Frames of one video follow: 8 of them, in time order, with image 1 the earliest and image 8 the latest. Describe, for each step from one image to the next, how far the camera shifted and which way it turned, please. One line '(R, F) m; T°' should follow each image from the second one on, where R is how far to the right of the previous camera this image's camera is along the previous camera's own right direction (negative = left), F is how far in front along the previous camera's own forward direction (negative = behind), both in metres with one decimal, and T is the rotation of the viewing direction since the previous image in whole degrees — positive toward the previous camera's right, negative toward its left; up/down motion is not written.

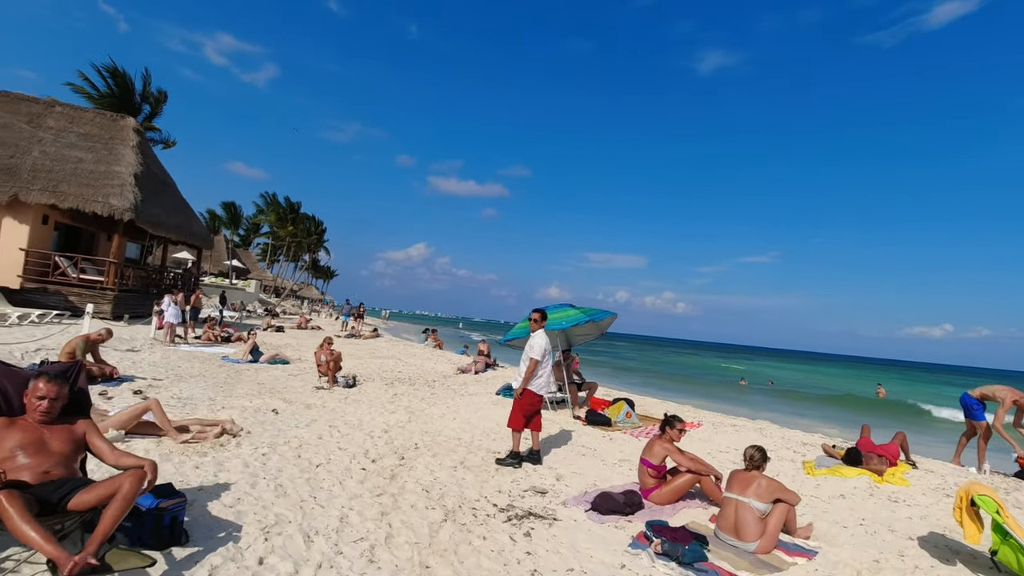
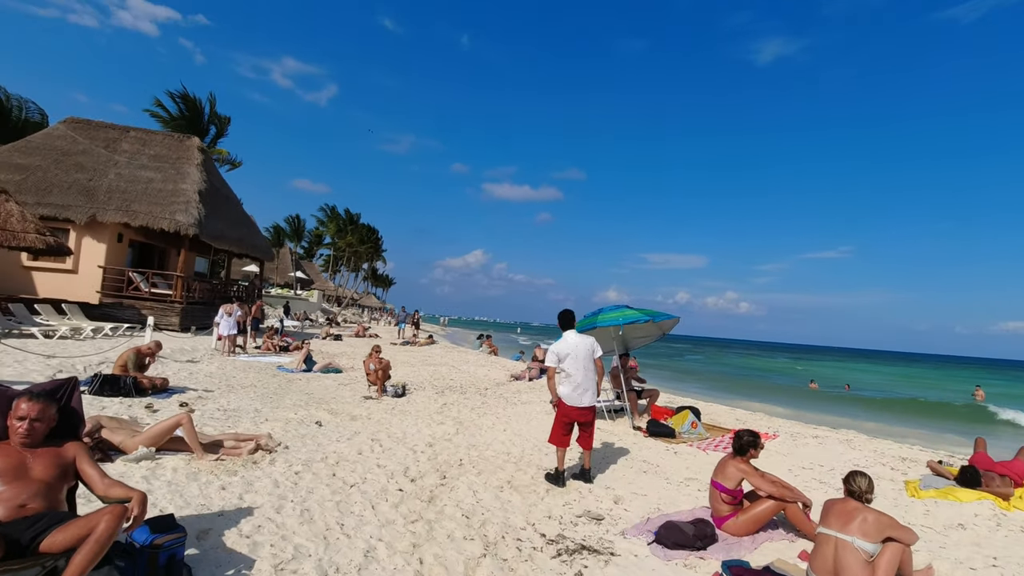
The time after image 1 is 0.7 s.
(+0.1, +0.6) m; -6°
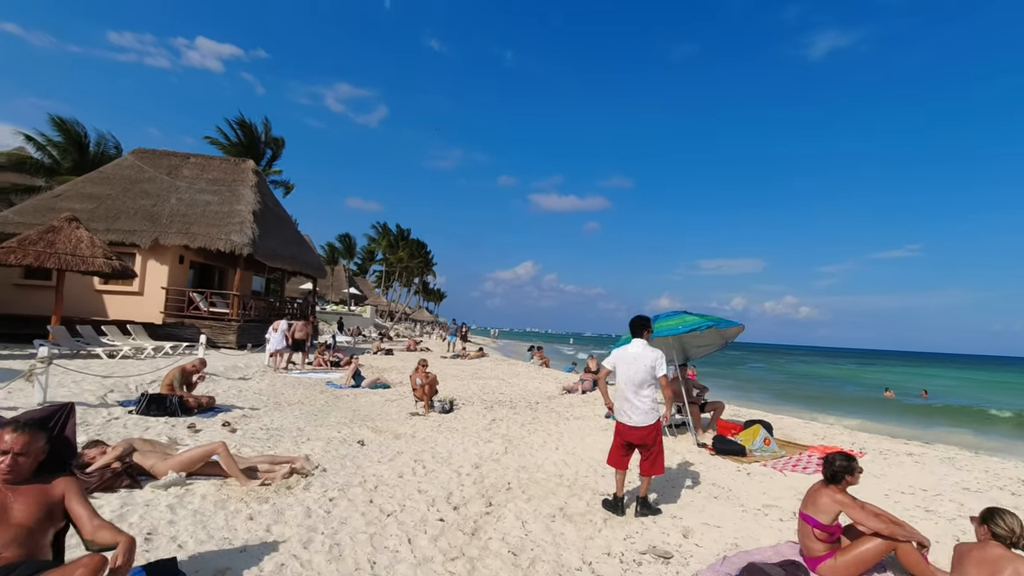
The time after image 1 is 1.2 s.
(0.0, +0.6) m; -5°
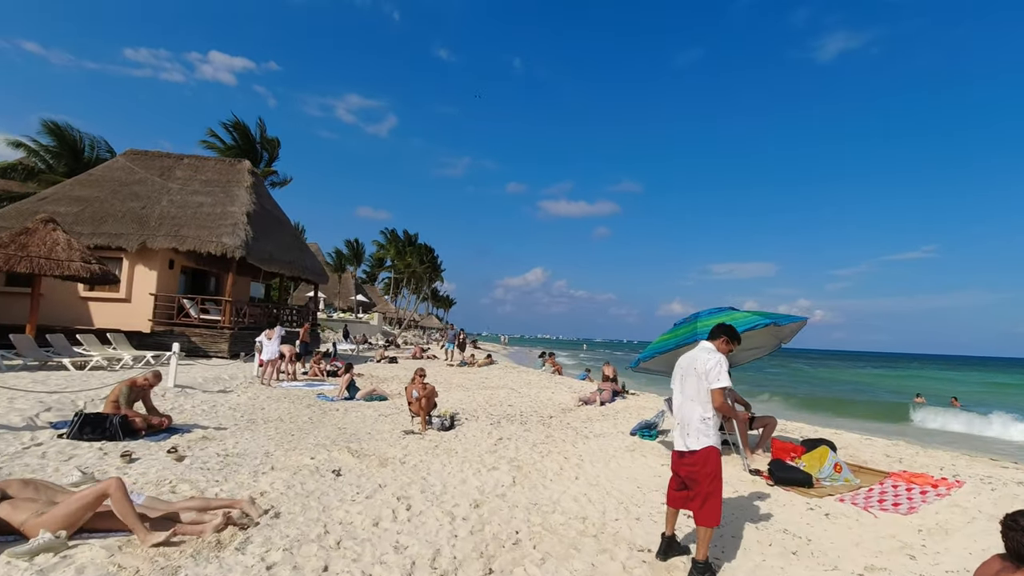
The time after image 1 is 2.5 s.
(0.0, +1.5) m; -1°
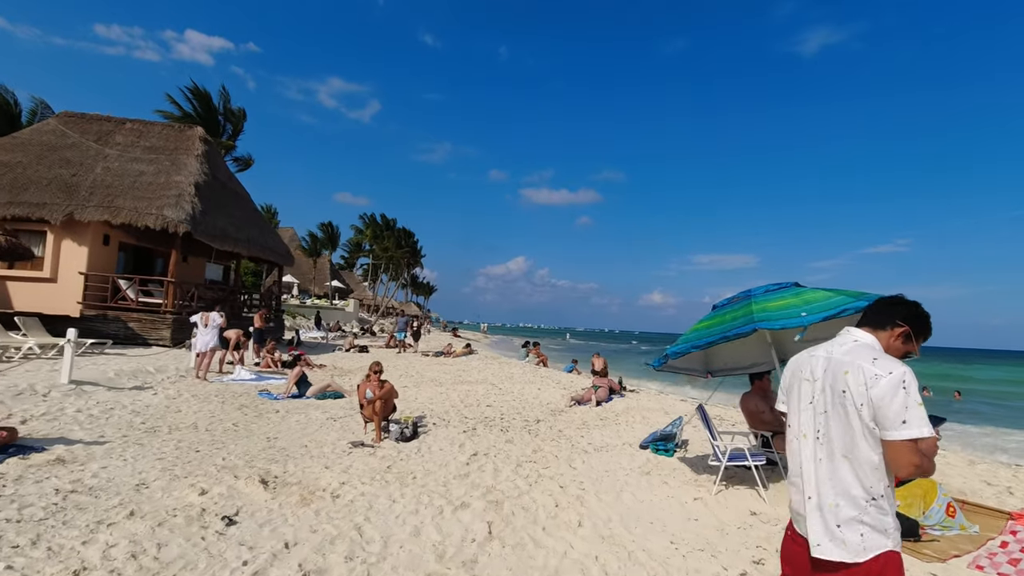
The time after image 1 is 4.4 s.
(0.0, +2.1) m; +2°
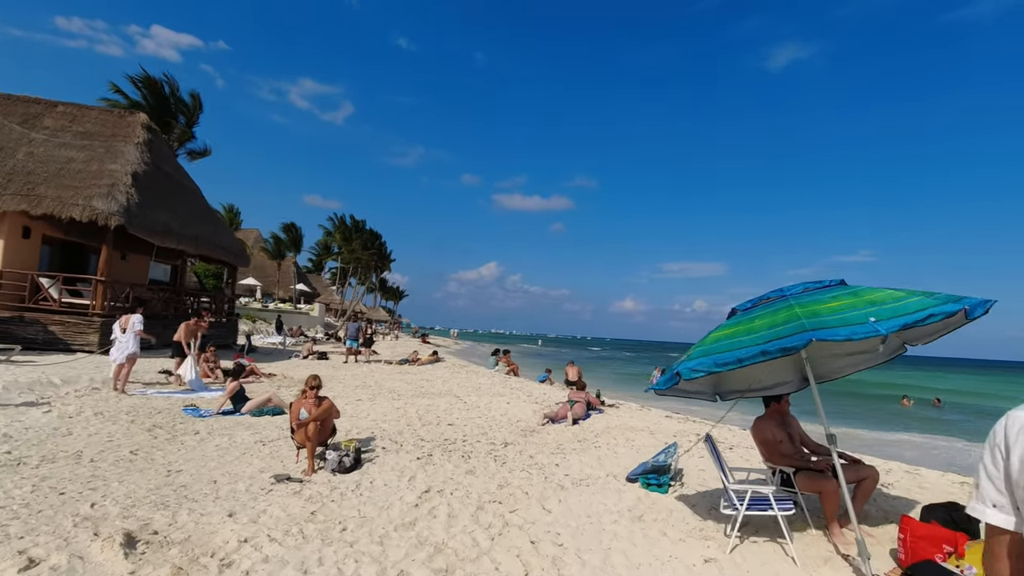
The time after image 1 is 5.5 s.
(+0.1, +1.3) m; +3°
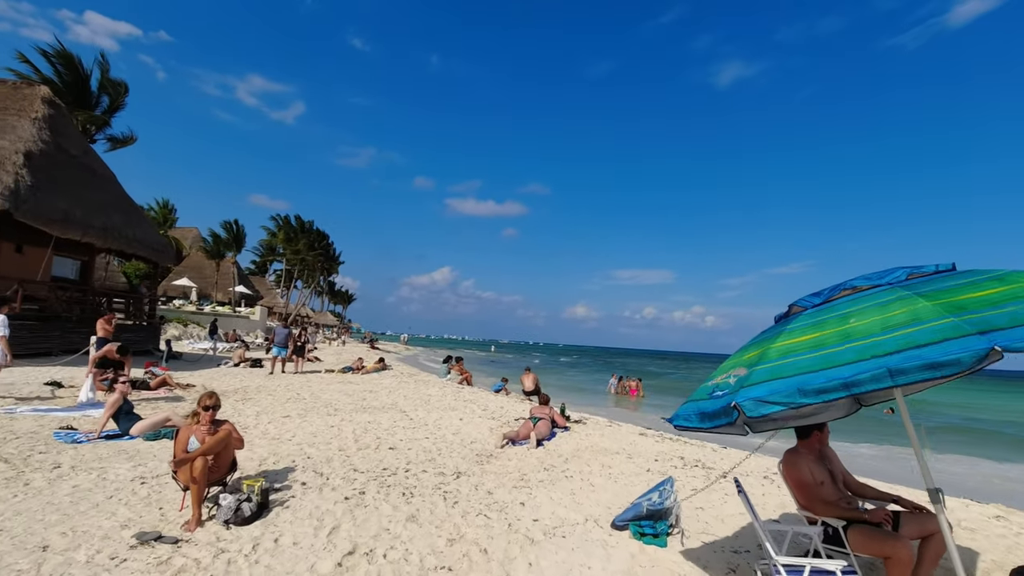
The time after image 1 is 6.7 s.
(0.0, +1.4) m; +5°
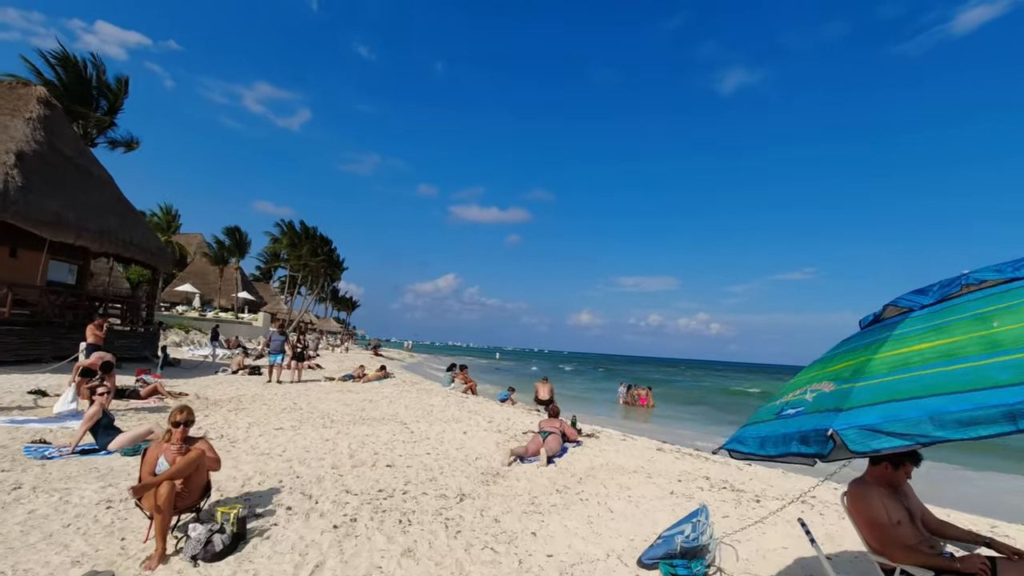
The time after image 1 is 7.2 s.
(-0.1, +0.6) m; 0°
